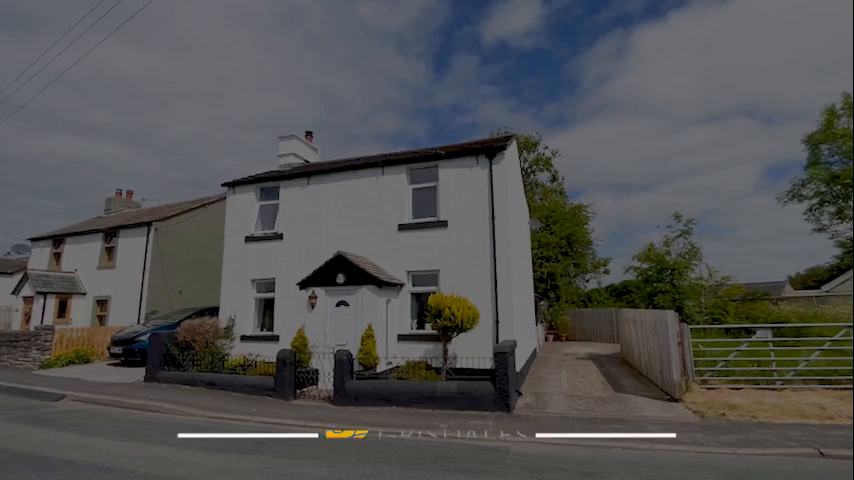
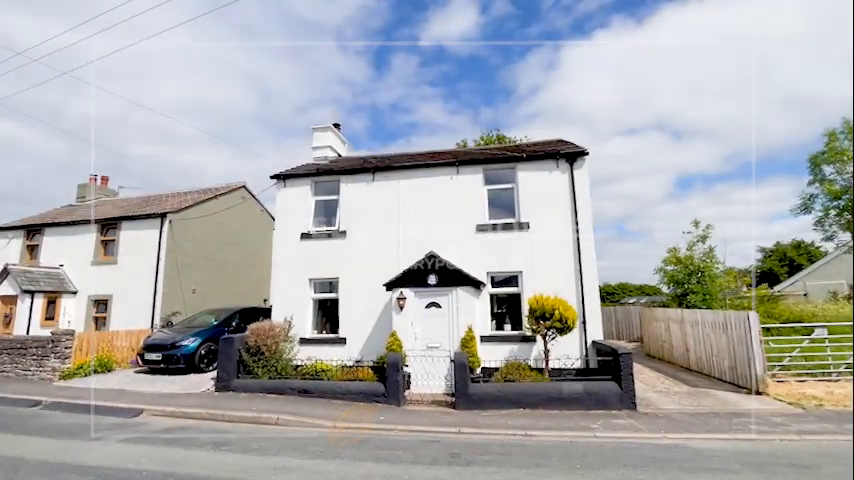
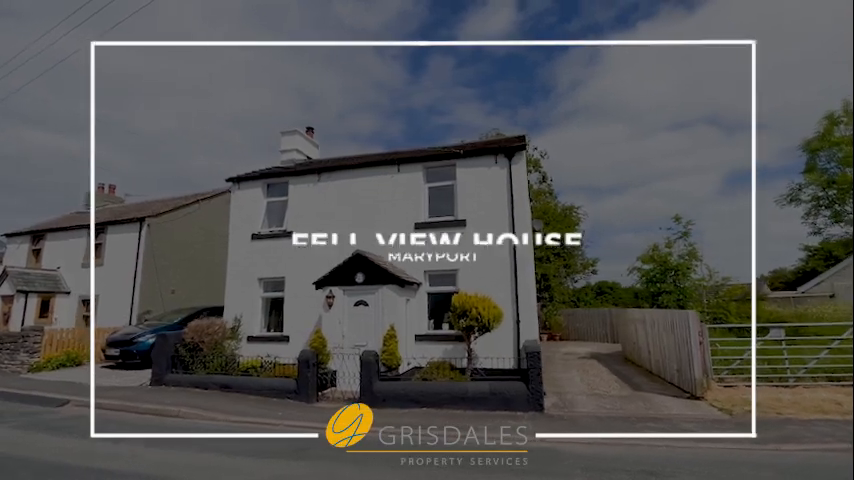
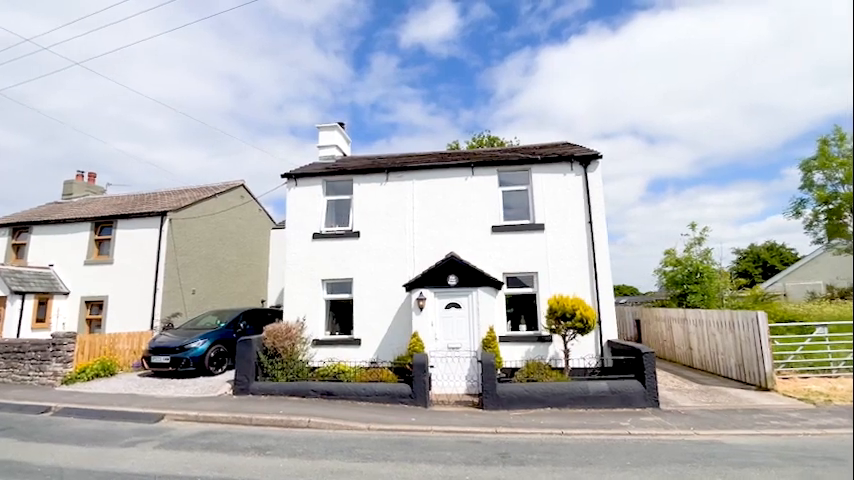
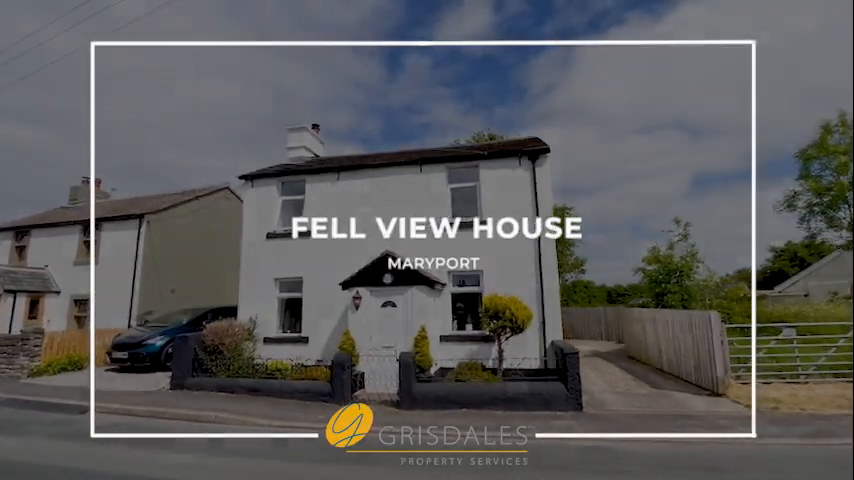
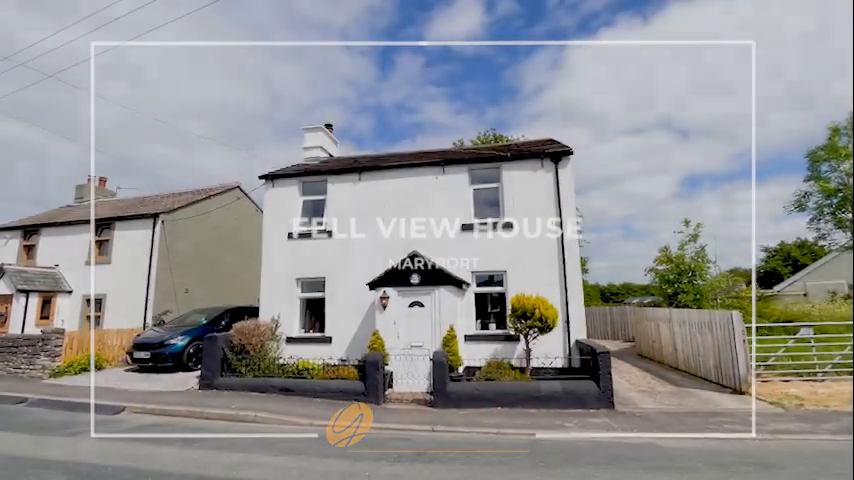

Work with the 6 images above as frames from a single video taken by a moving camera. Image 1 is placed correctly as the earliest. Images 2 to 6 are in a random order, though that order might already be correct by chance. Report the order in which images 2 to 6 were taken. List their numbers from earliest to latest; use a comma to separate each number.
3, 5, 6, 2, 4
